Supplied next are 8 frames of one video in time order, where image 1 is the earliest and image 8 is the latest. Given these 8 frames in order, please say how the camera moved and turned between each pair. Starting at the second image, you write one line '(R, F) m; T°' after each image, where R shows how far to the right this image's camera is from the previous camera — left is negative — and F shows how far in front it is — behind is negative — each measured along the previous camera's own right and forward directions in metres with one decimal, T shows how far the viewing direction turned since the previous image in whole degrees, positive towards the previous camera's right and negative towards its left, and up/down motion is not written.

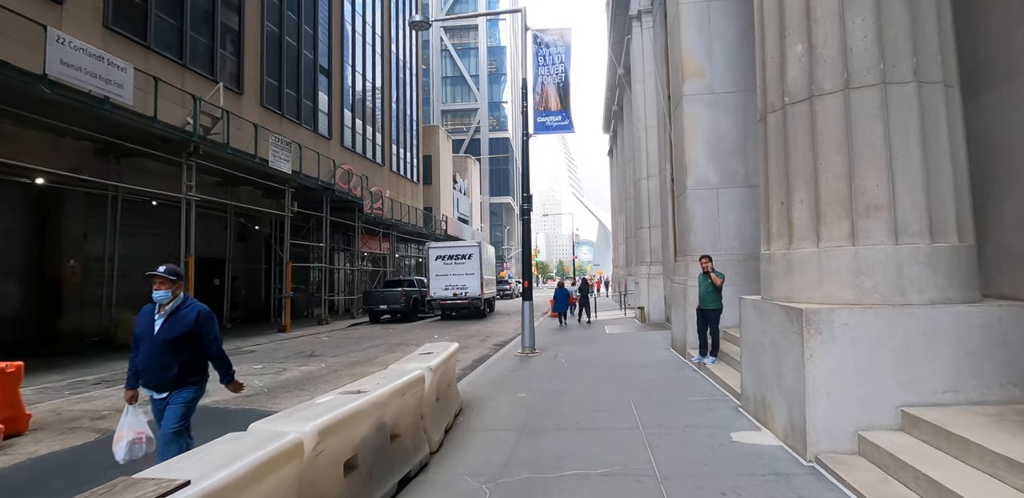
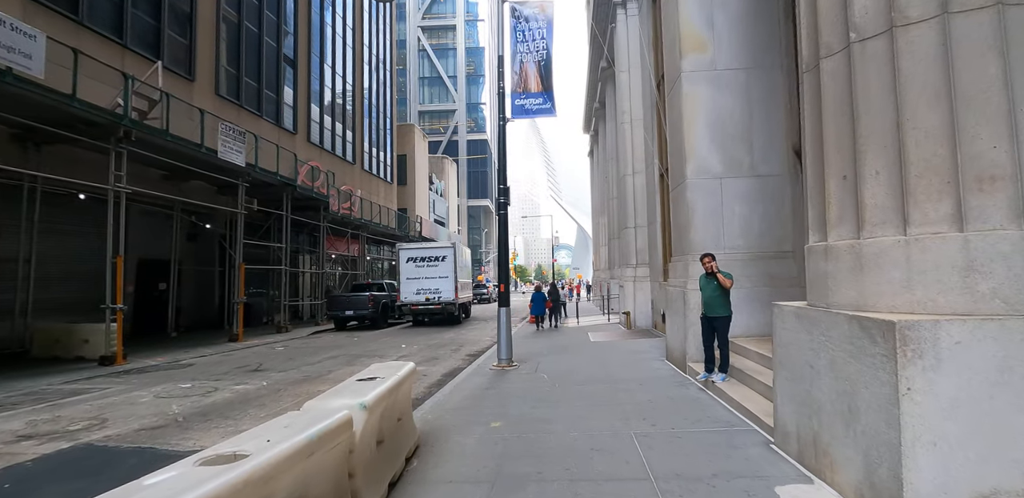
(+0.1, +1.3) m; +3°
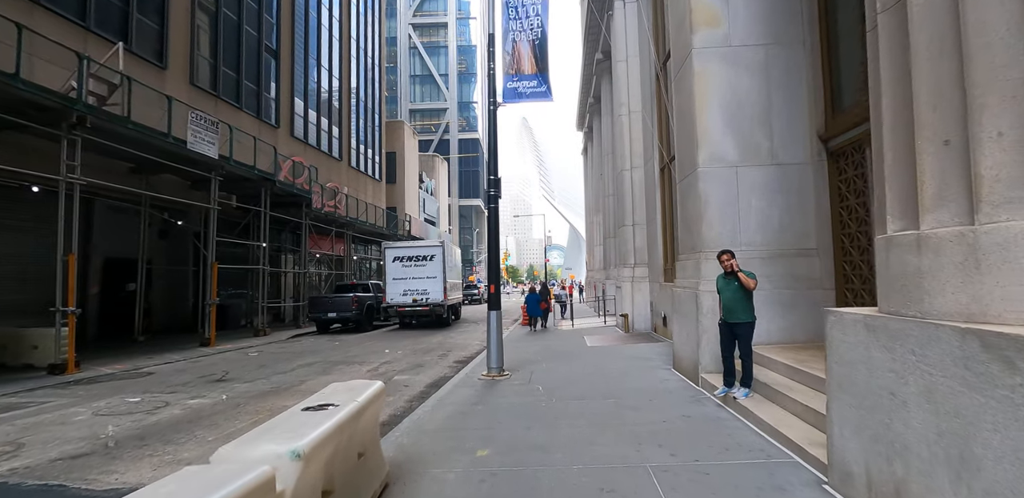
(0.0, +0.9) m; +1°
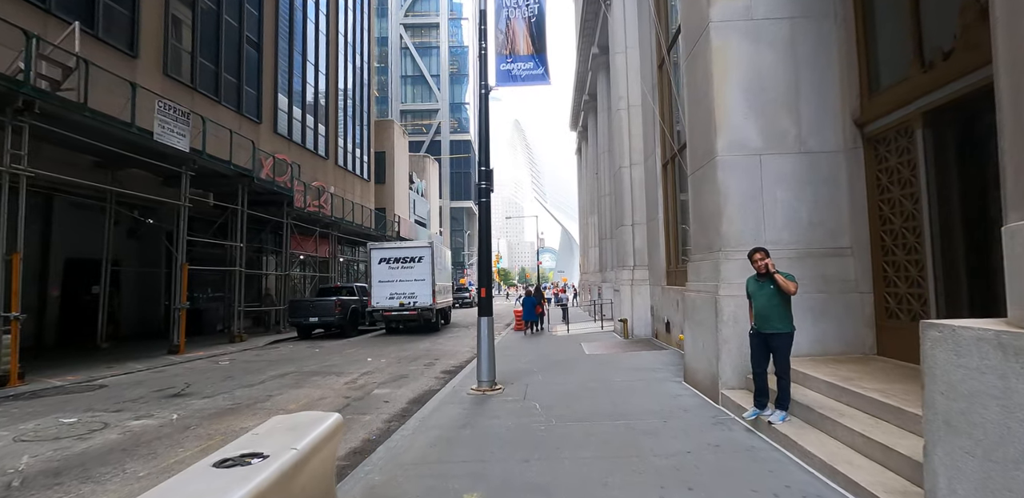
(0.0, +0.9) m; +1°
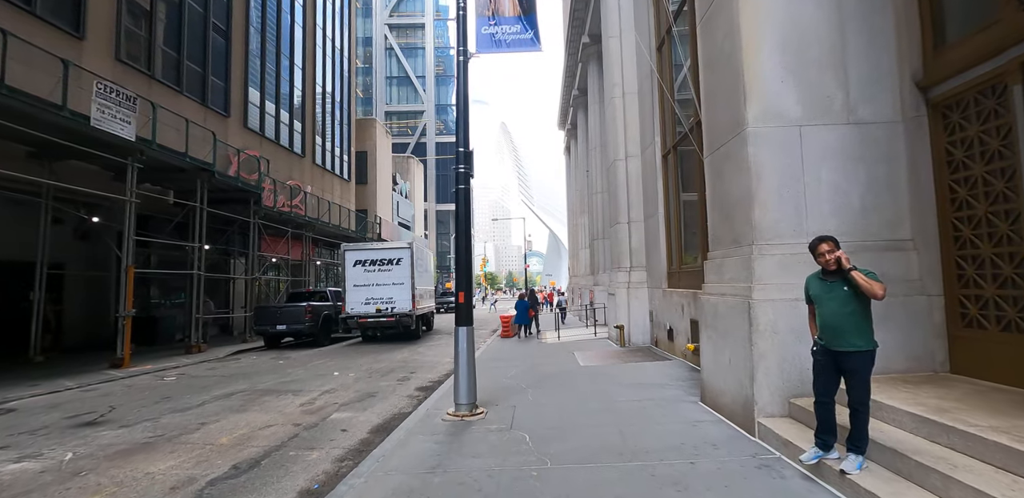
(0.0, +1.3) m; +2°
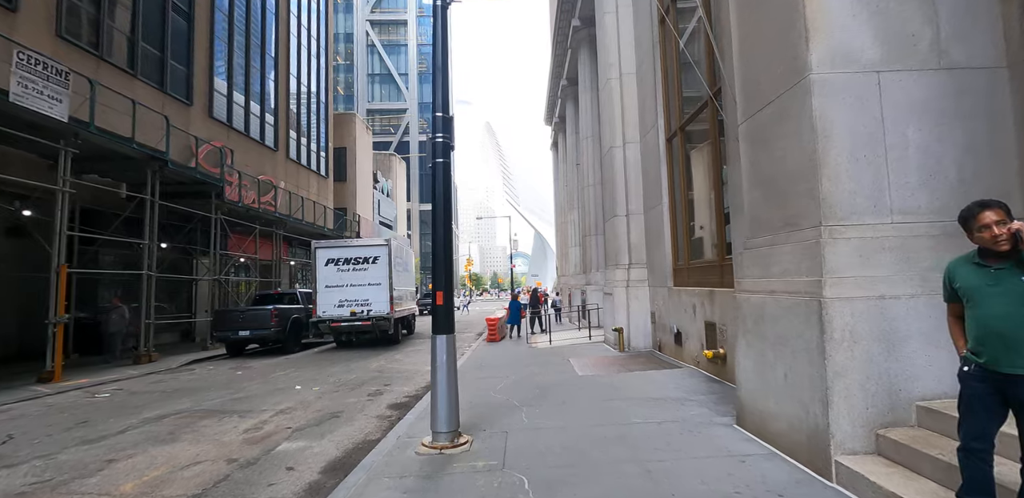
(-0.1, +1.3) m; +2°
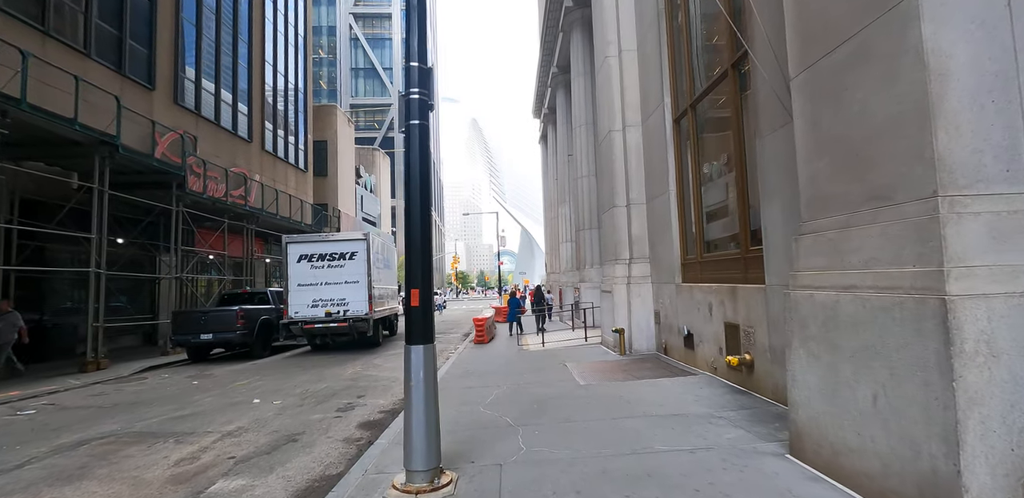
(-0.1, +1.2) m; +2°
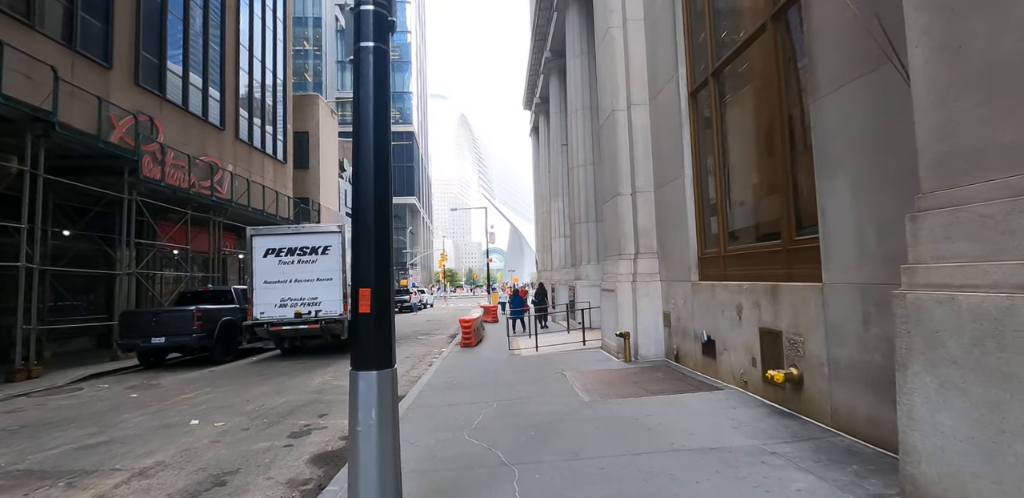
(0.0, +1.3) m; +1°
